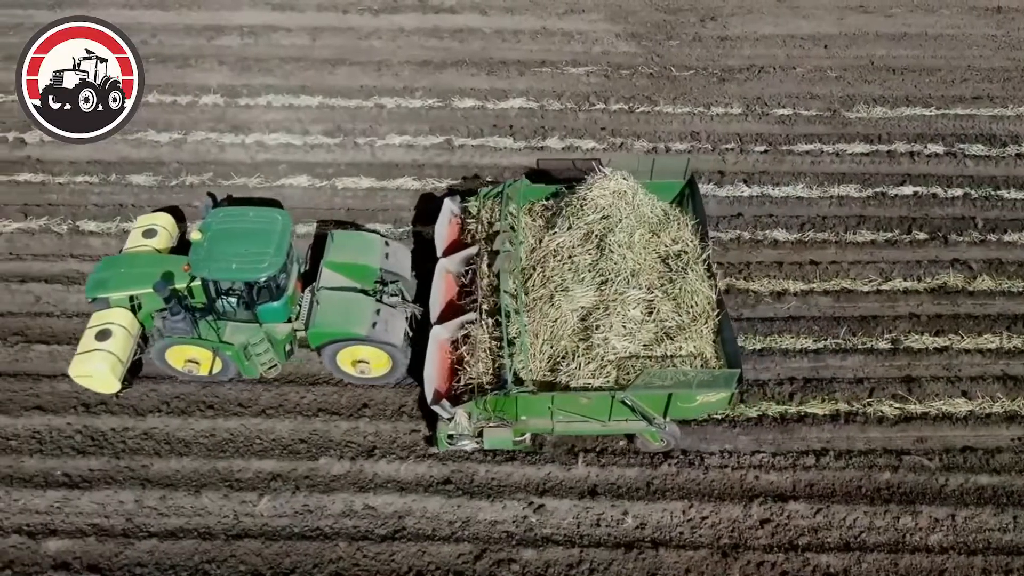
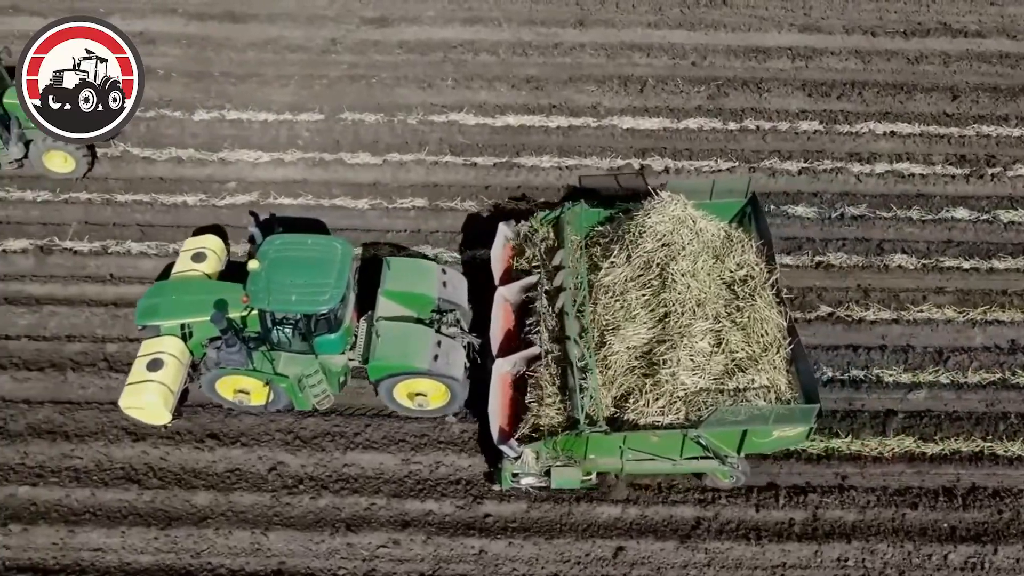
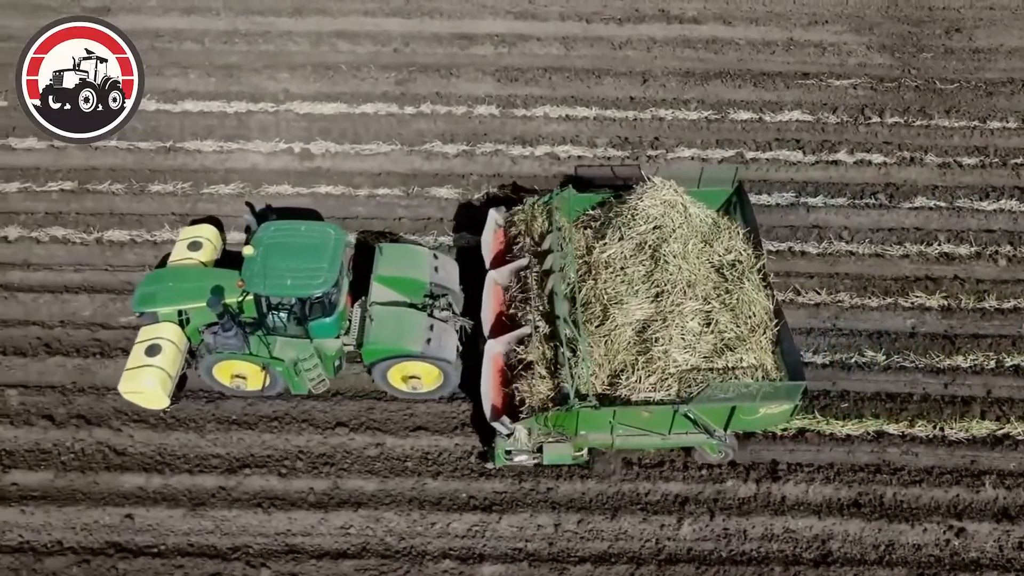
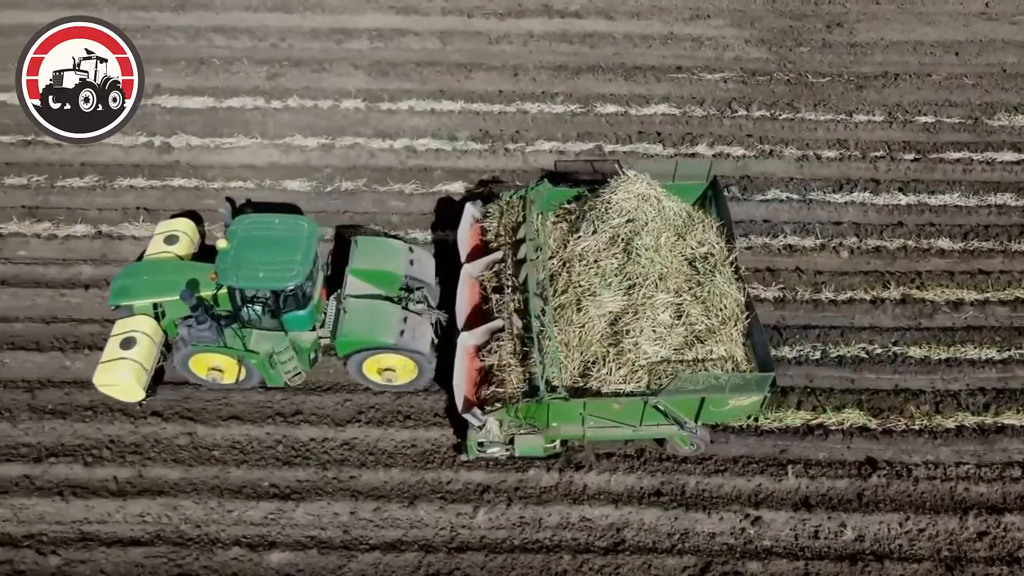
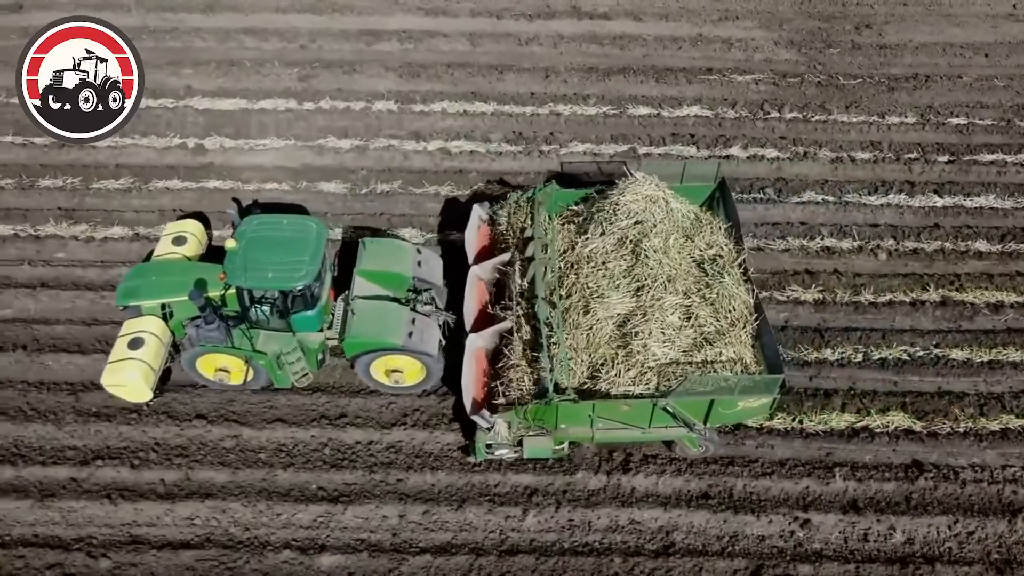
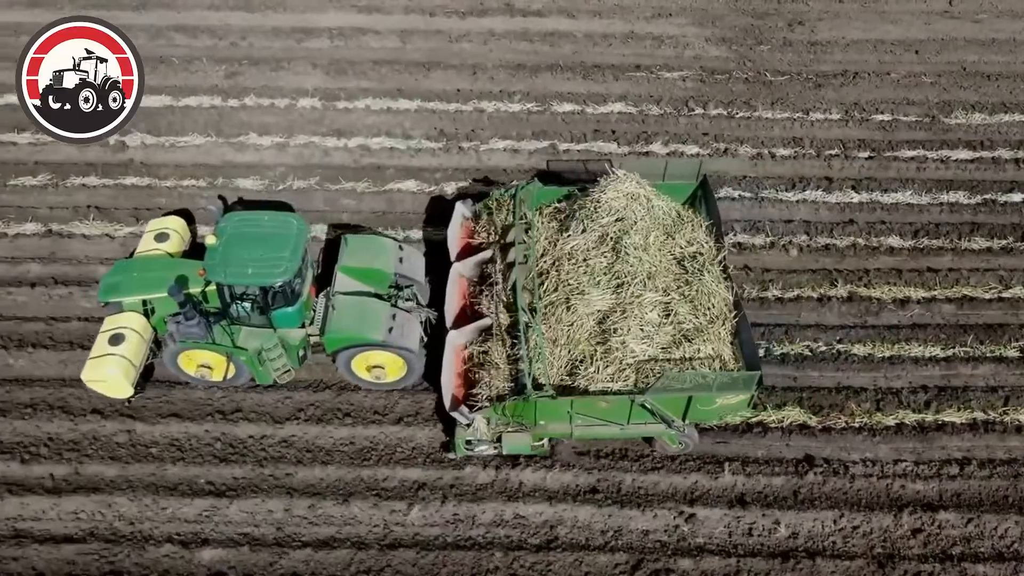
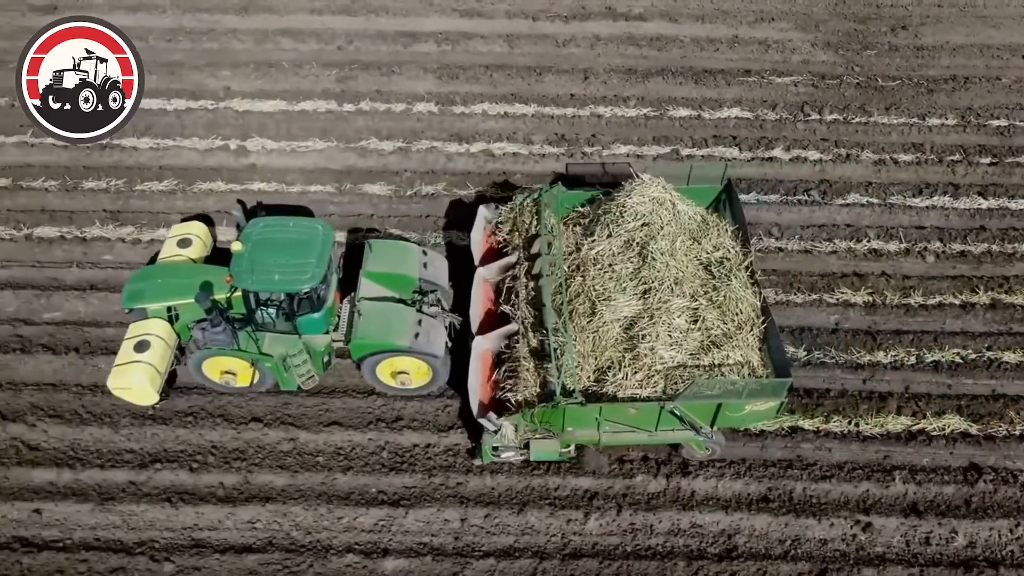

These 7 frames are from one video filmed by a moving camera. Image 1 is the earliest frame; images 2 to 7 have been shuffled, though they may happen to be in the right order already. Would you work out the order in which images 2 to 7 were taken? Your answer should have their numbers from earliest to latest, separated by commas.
6, 4, 5, 7, 3, 2
